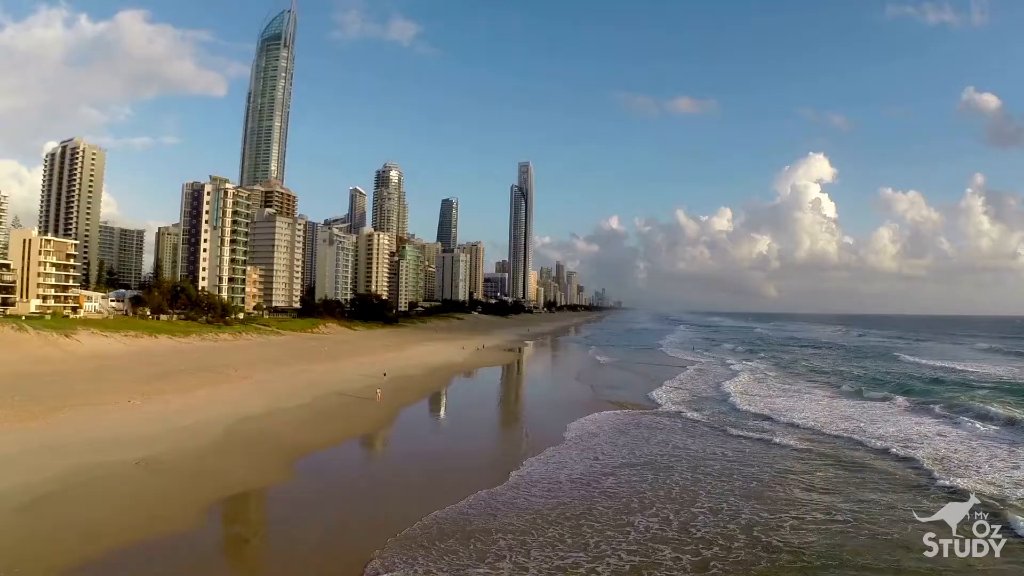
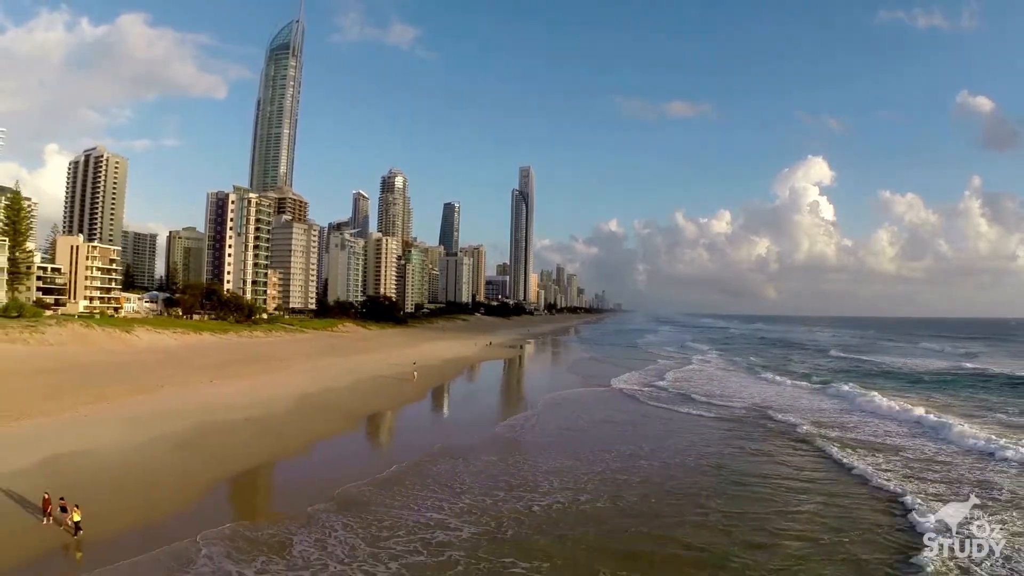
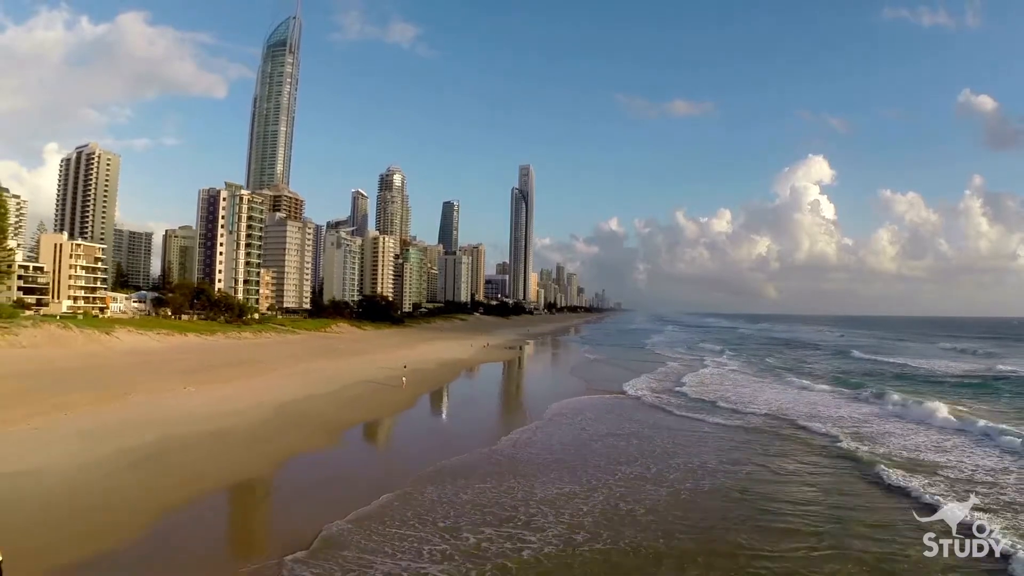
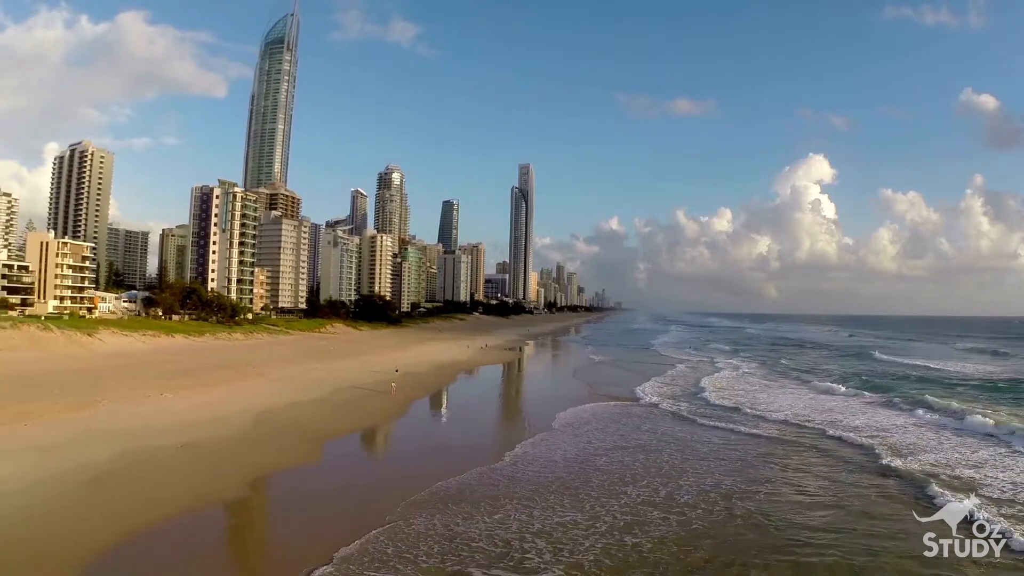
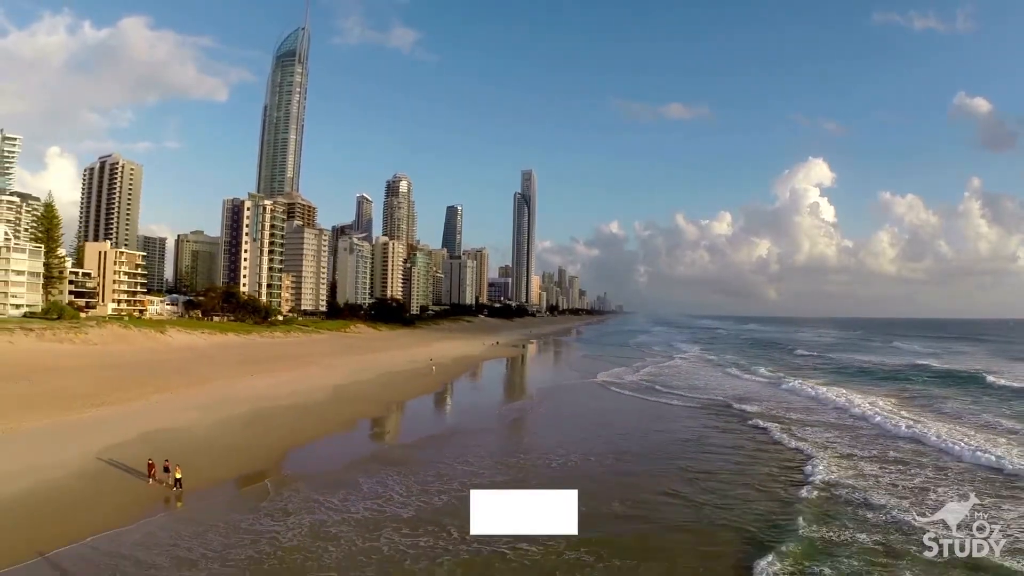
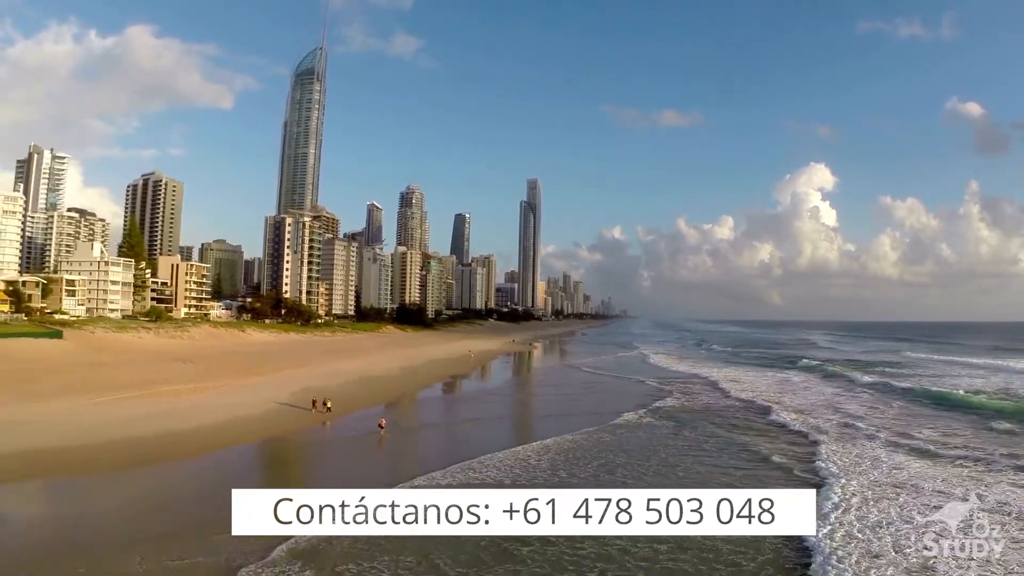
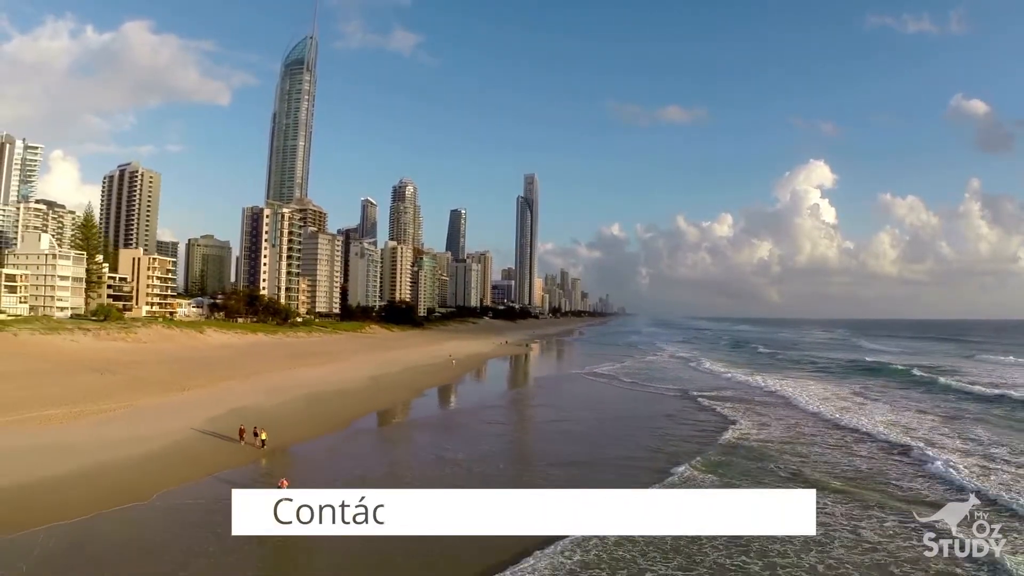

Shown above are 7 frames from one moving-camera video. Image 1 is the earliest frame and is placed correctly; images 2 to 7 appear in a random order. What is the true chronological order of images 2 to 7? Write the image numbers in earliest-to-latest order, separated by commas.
4, 3, 2, 5, 7, 6
